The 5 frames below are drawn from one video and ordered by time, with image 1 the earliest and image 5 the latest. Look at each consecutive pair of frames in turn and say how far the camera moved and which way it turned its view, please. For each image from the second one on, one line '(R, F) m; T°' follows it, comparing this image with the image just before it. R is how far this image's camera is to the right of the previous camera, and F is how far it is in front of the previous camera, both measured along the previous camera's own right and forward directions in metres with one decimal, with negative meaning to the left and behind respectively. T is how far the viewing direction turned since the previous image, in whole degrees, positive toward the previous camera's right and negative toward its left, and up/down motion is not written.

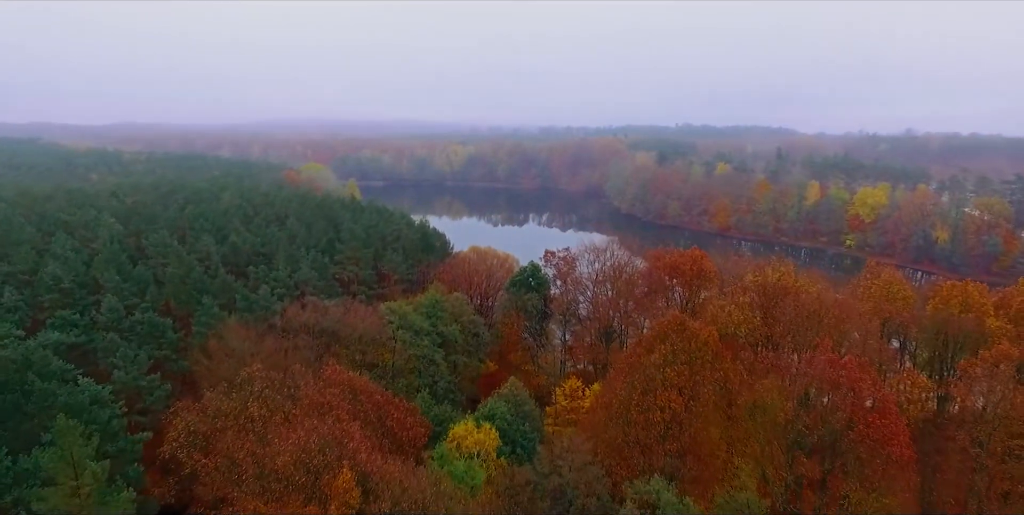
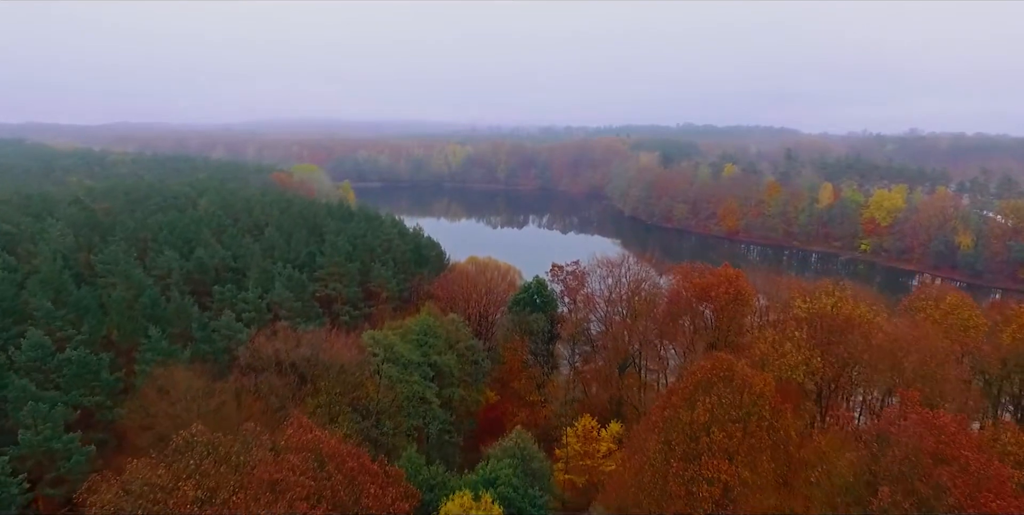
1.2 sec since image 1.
(-0.2, +3.7) m; 0°
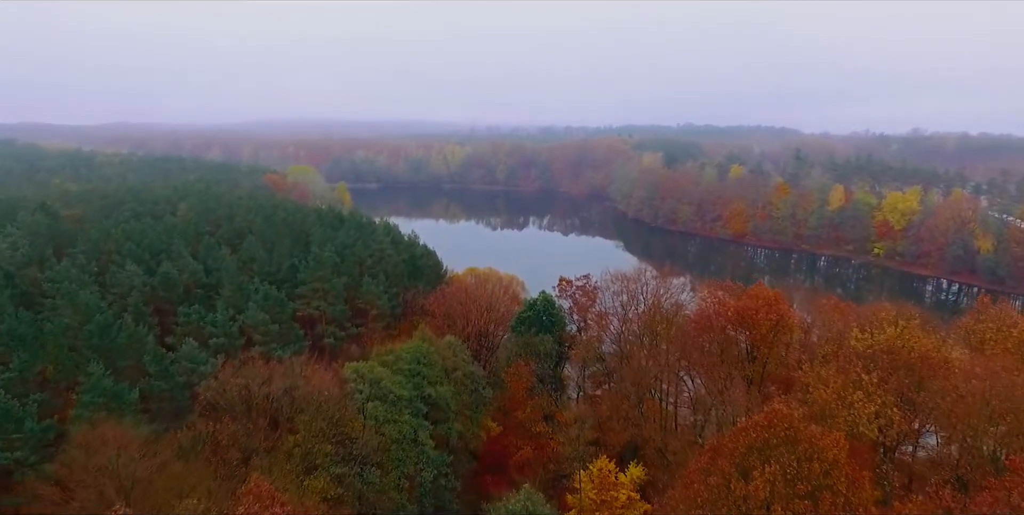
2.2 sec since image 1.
(-0.2, +3.0) m; 0°
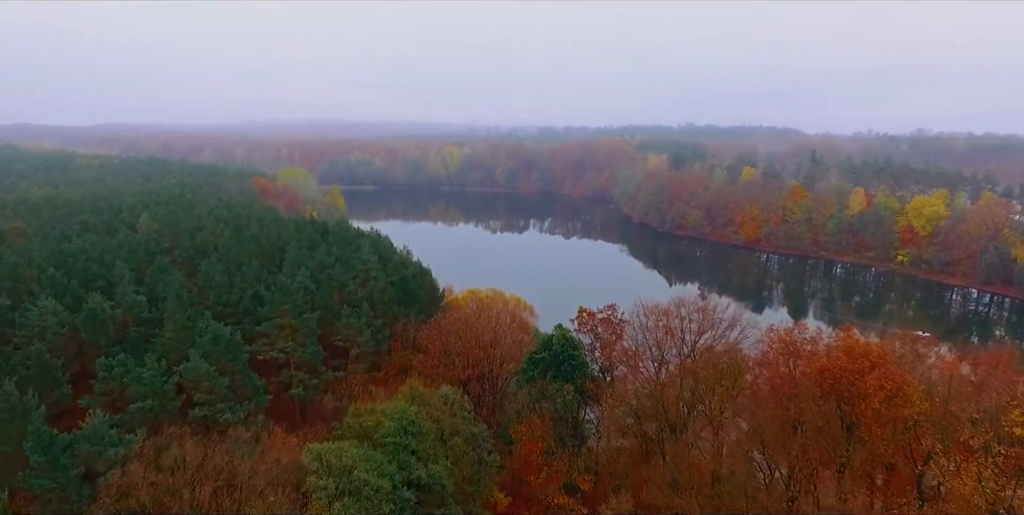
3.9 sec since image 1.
(-0.4, +5.0) m; 0°
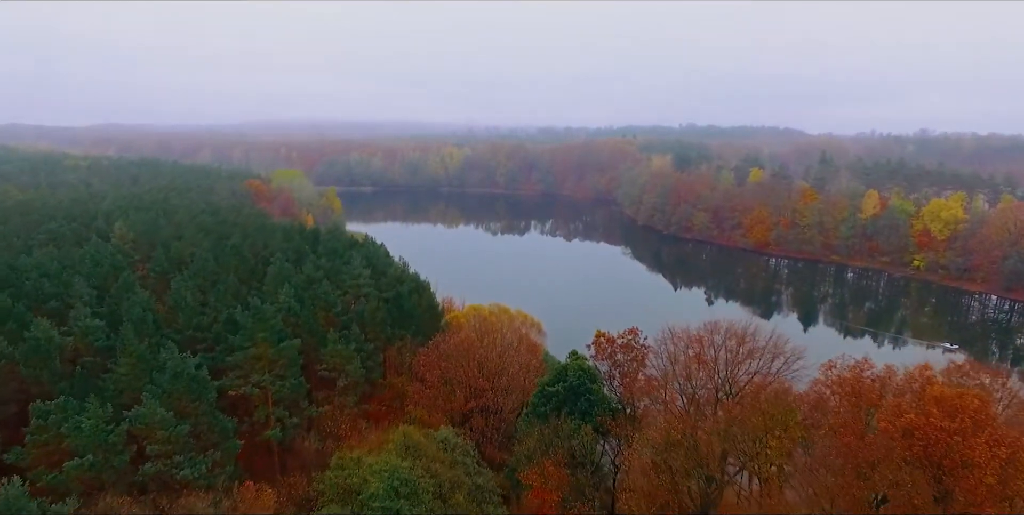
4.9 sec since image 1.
(-0.3, +2.8) m; 0°
